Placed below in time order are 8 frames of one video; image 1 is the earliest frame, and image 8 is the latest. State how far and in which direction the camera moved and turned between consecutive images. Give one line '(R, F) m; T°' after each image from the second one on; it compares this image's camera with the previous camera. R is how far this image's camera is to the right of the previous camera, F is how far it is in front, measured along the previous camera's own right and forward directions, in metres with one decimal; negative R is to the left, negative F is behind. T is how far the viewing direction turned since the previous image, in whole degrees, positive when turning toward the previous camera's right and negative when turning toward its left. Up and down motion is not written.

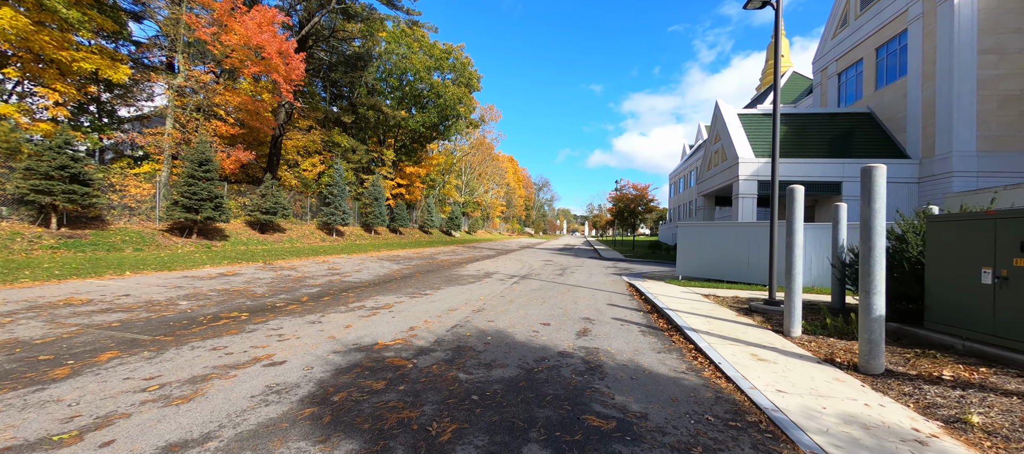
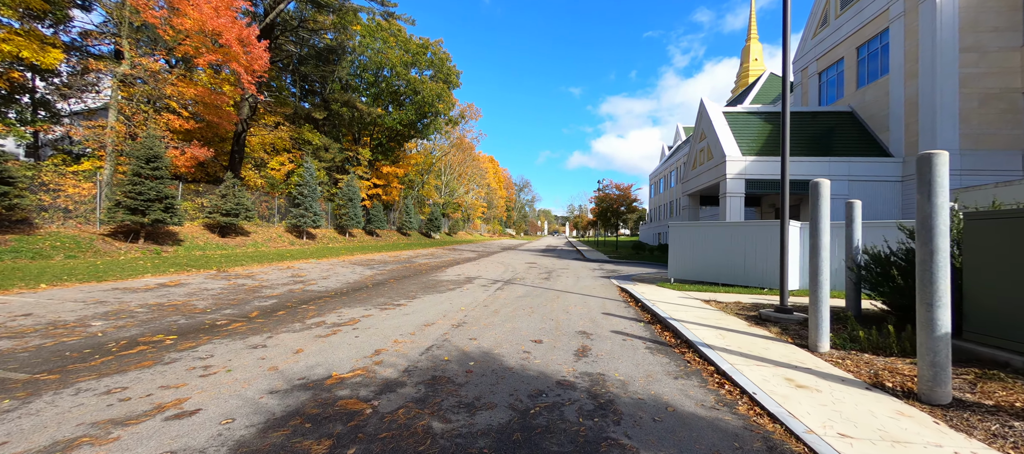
(-0.1, +0.9) m; +3°
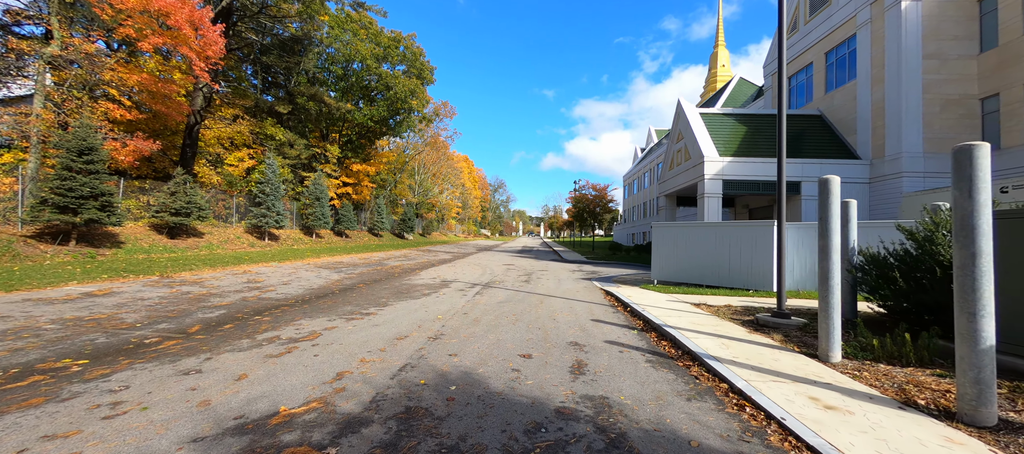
(-0.1, +0.6) m; +4°
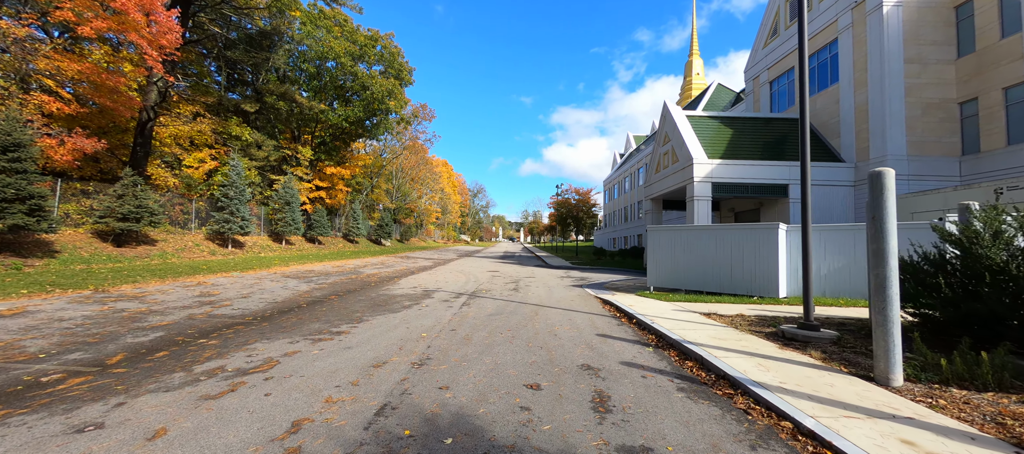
(-0.3, +0.8) m; +3°
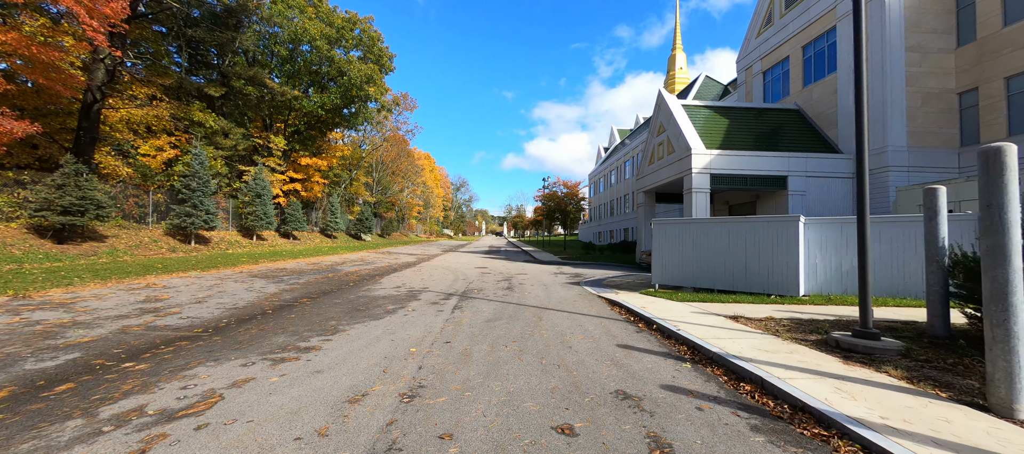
(-0.3, +1.0) m; +3°
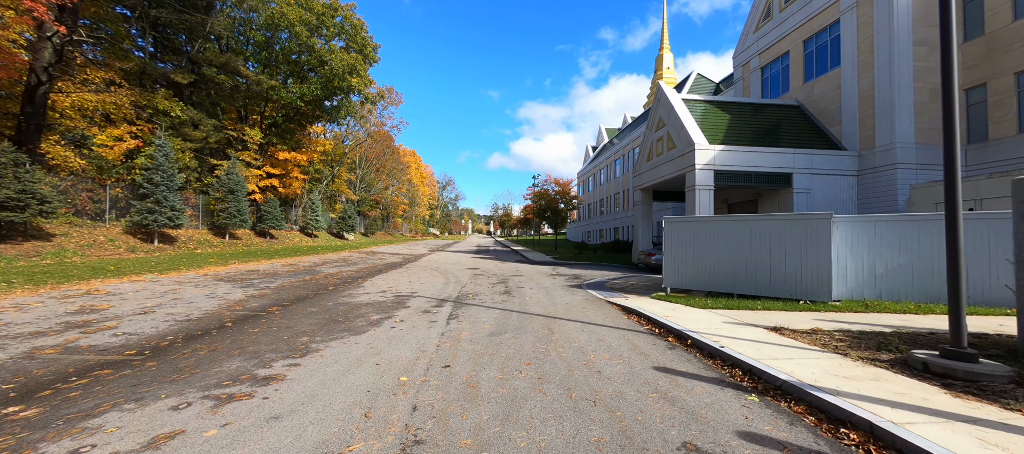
(-0.3, +1.0) m; +2°
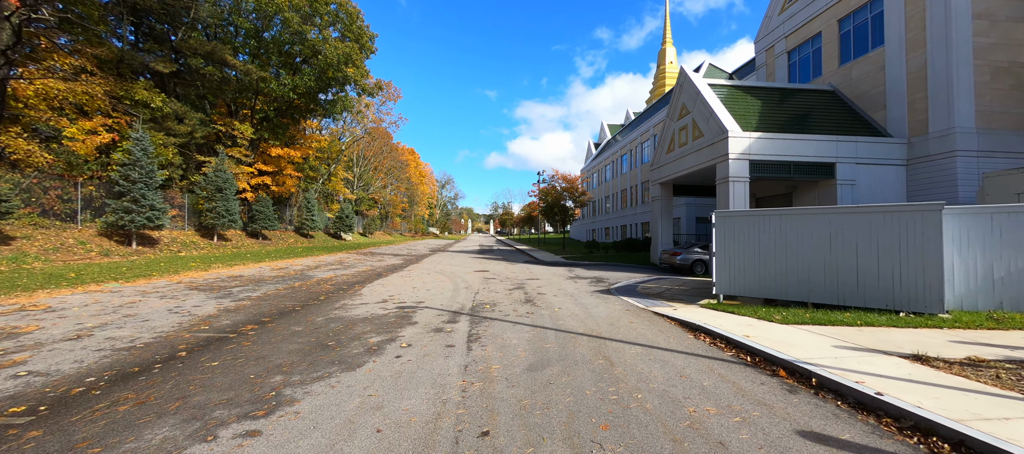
(-0.6, +1.5) m; 0°
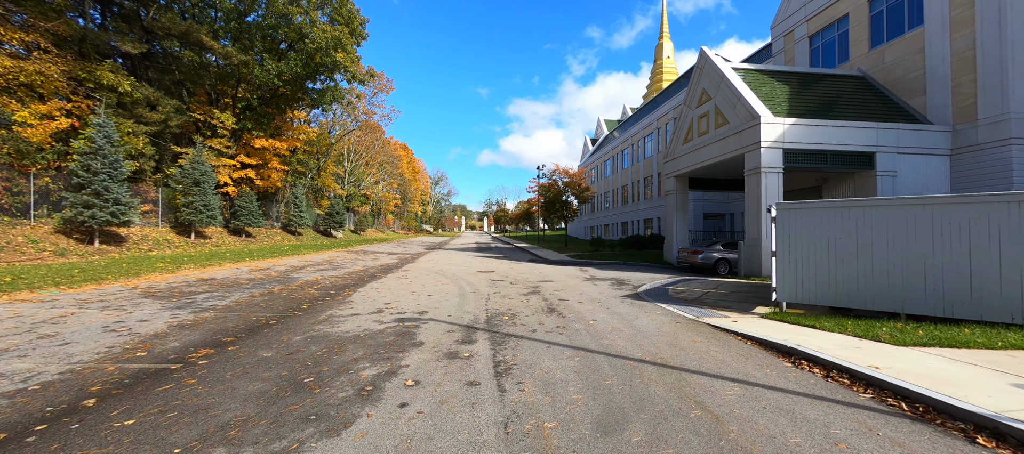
(-0.6, +1.4) m; +1°
